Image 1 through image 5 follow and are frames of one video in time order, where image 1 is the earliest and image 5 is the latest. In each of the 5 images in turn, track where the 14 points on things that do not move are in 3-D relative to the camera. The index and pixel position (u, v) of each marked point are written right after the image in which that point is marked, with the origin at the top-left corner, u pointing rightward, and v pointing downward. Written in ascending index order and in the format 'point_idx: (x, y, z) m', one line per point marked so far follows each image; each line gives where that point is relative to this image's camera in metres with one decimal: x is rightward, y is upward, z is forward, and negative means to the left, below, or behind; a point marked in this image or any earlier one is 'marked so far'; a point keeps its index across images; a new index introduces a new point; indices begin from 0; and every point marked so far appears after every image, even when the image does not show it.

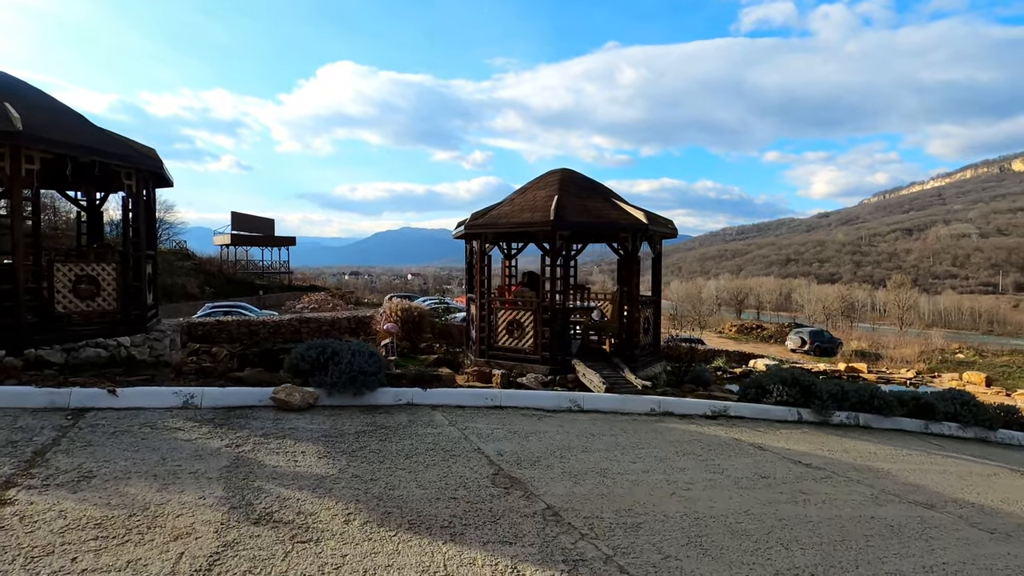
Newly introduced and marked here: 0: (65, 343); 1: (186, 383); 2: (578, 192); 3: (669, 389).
0: (-7.0, -0.9, +8.4) m
1: (-4.7, -1.4, +7.8) m
2: (+1.5, +2.1, +11.9) m
3: (+3.2, -2.1, +11.0) m
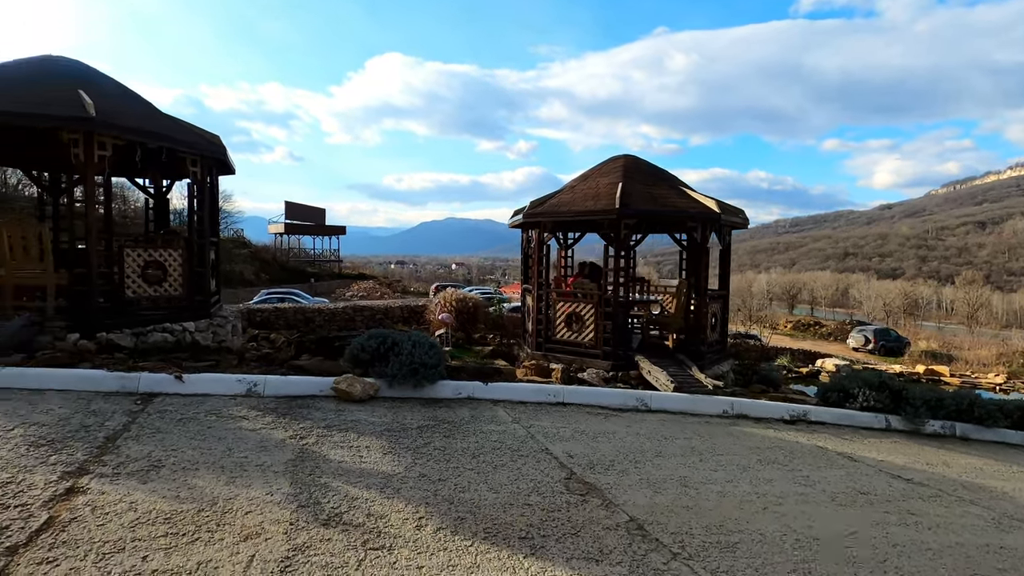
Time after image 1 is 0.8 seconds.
0: (-6.0, -0.6, +8.6) m
1: (-3.8, -1.2, +7.7) m
2: (+2.8, +2.3, +11.3) m
3: (+4.4, -2.0, +10.4) m
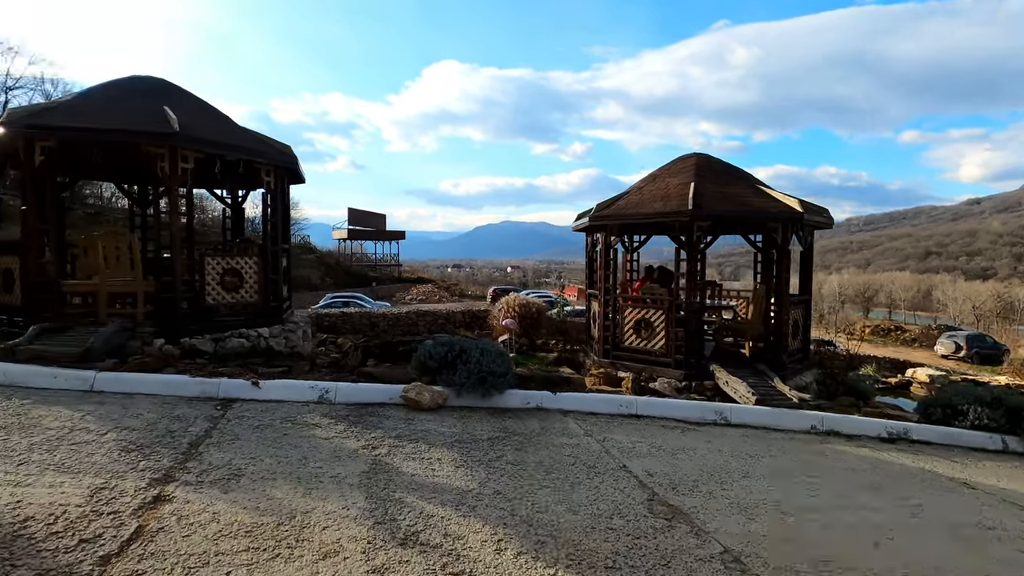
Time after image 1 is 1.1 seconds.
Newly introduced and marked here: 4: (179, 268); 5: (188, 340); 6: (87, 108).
0: (-4.9, -0.8, +8.9) m
1: (-2.8, -1.3, +7.8) m
2: (+4.1, +2.2, +10.7) m
3: (+5.6, -2.1, +9.6) m
4: (-5.3, +0.3, +8.5) m
5: (-5.1, -0.8, +8.5) m
6: (-6.5, +2.7, +8.2) m
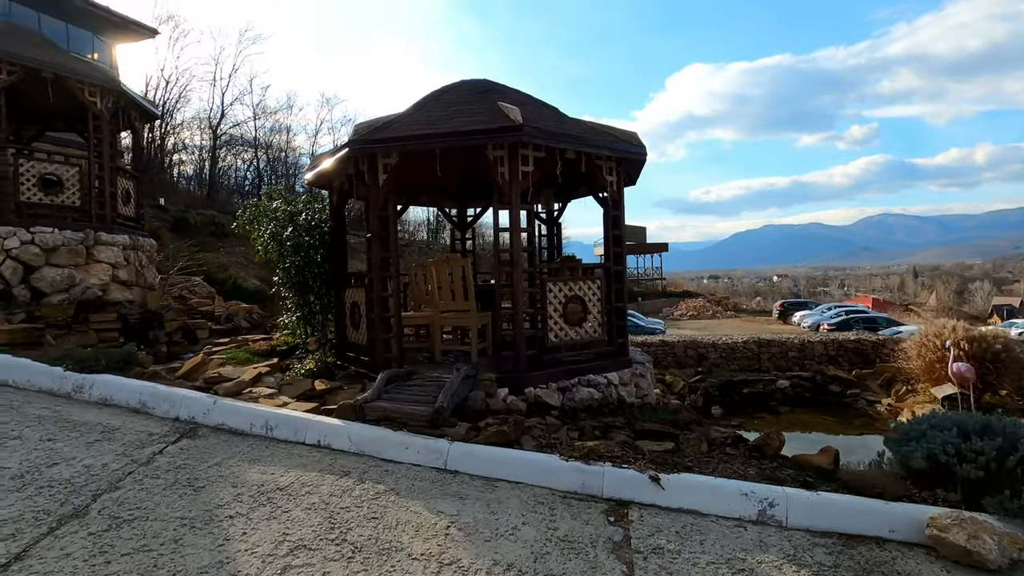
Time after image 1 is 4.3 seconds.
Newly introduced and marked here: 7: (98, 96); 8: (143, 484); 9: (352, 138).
0: (+0.6, -1.2, +6.9) m
1: (+2.1, -1.6, +5.0) m
2: (+9.5, +2.0, +4.6) m
3: (+10.4, -2.2, +2.8) m
4: (+0.1, -0.1, +6.8) m
5: (+0.3, -1.3, +6.6) m
6: (-1.2, +2.3, +7.1) m
7: (-8.5, +4.0, +11.1) m
8: (-2.9, -1.5, +4.1) m
9: (-2.1, +1.9, +7.0) m
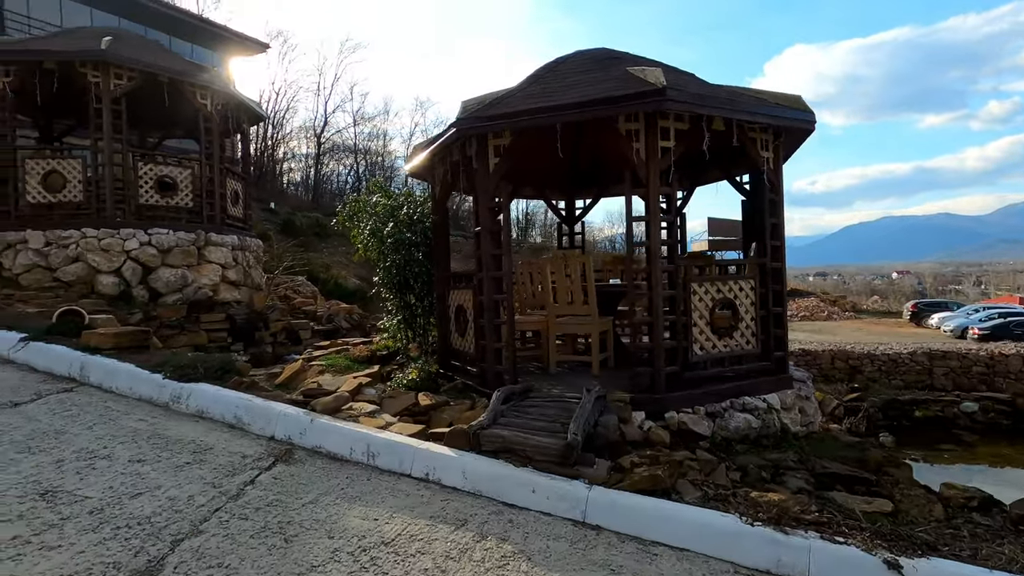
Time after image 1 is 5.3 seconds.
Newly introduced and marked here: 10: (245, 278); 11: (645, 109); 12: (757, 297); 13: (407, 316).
0: (+2.0, -1.2, +5.6) m
1: (+3.2, -1.7, +3.5) m
2: (+10.4, +2.0, +1.9) m
3: (+11.1, -2.2, 0.0) m
4: (+1.5, -0.1, +5.5) m
5: (+1.7, -1.3, +5.4) m
6: (+0.3, +2.3, +6.1) m
7: (-6.3, +4.0, +11.2) m
8: (-1.8, -1.5, +3.4) m
9: (-0.6, +1.9, +6.1) m
10: (-5.8, +0.2, +11.7) m
11: (+1.3, +1.7, +5.2) m
12: (+2.8, -0.1, +6.1) m
13: (-1.6, -0.4, +8.0) m
